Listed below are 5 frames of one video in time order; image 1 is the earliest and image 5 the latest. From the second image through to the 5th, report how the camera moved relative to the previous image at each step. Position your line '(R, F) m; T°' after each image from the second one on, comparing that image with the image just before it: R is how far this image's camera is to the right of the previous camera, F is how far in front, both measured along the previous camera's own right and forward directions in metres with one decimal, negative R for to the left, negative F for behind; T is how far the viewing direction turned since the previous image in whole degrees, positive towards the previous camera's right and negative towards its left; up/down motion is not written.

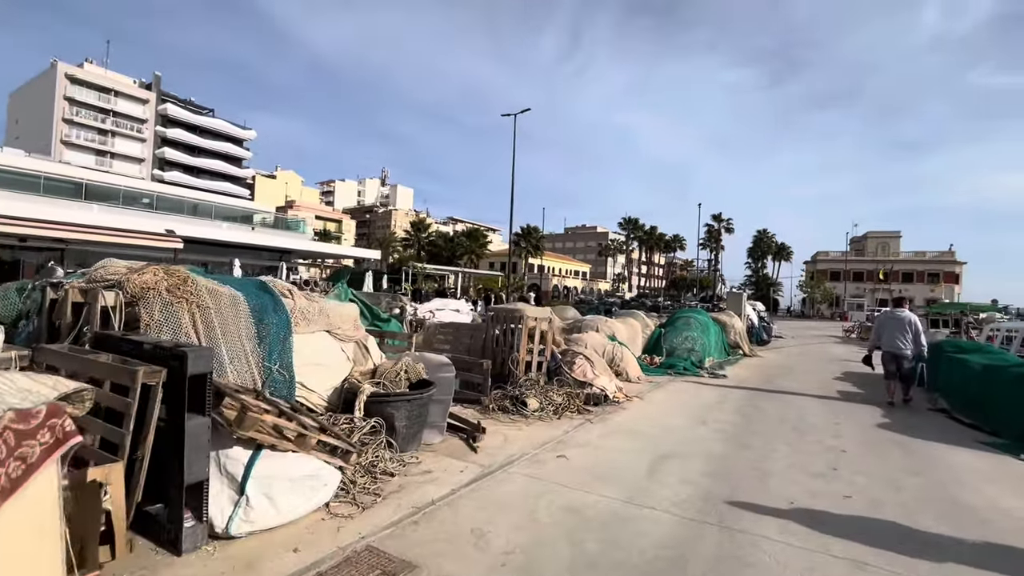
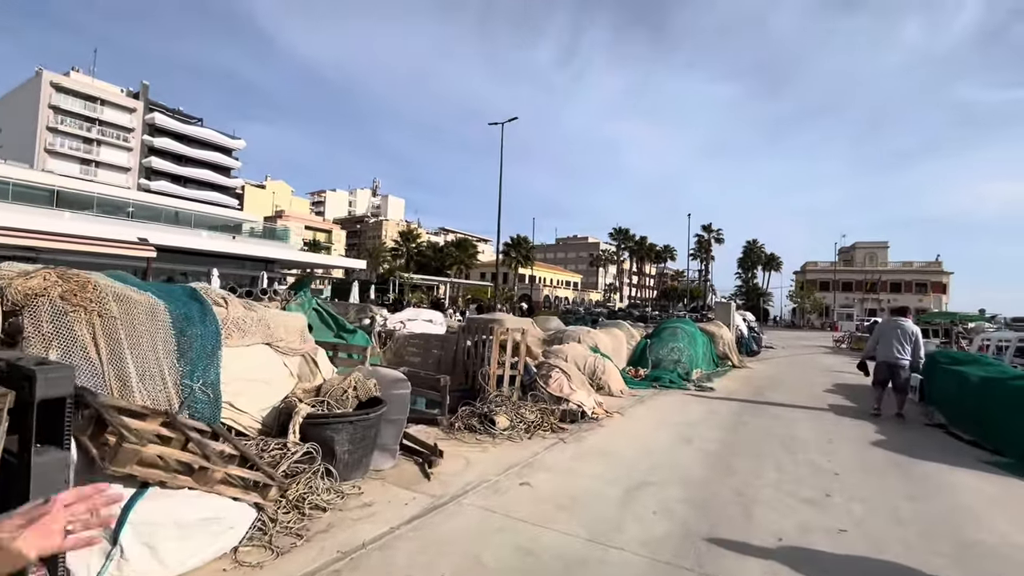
(+0.4, +0.6) m; +1°
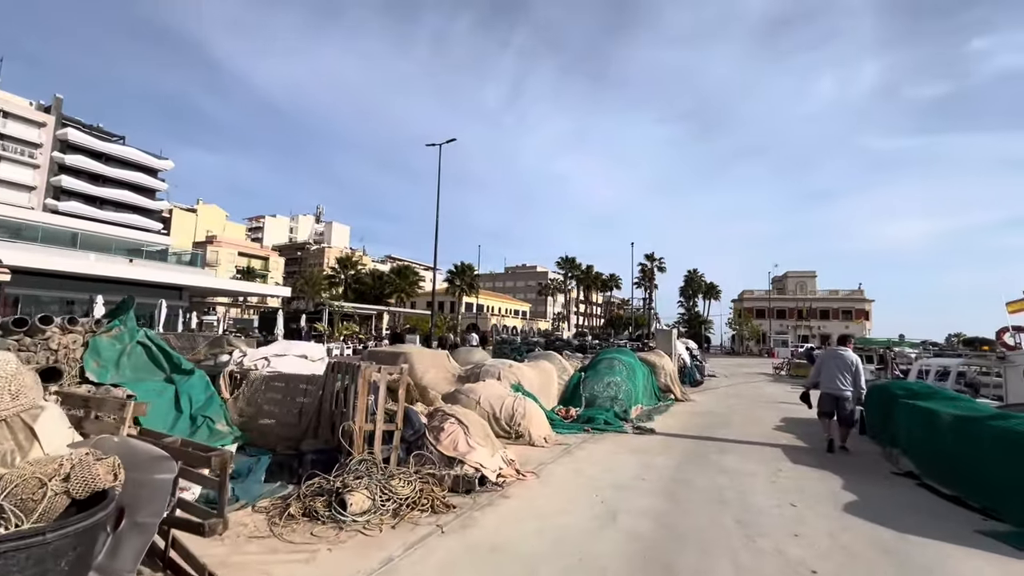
(+0.9, +1.8) m; +6°
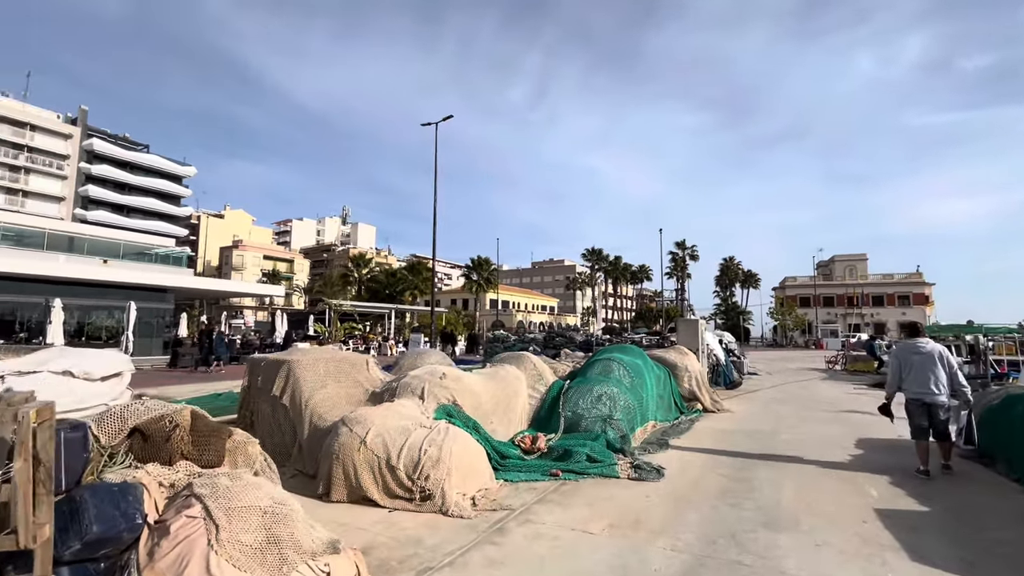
(+1.5, +3.5) m; -4°
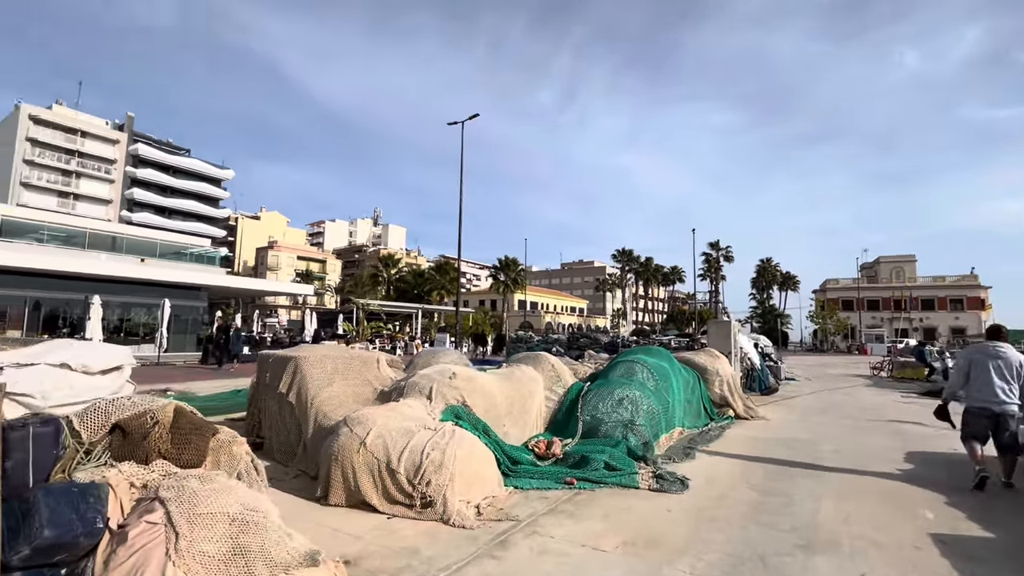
(+0.2, +0.4) m; -4°
